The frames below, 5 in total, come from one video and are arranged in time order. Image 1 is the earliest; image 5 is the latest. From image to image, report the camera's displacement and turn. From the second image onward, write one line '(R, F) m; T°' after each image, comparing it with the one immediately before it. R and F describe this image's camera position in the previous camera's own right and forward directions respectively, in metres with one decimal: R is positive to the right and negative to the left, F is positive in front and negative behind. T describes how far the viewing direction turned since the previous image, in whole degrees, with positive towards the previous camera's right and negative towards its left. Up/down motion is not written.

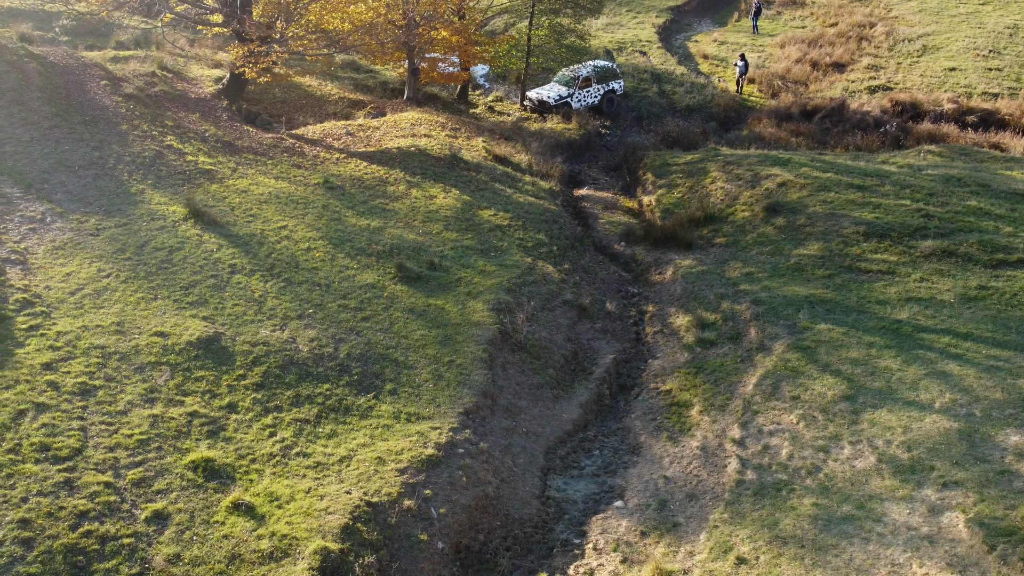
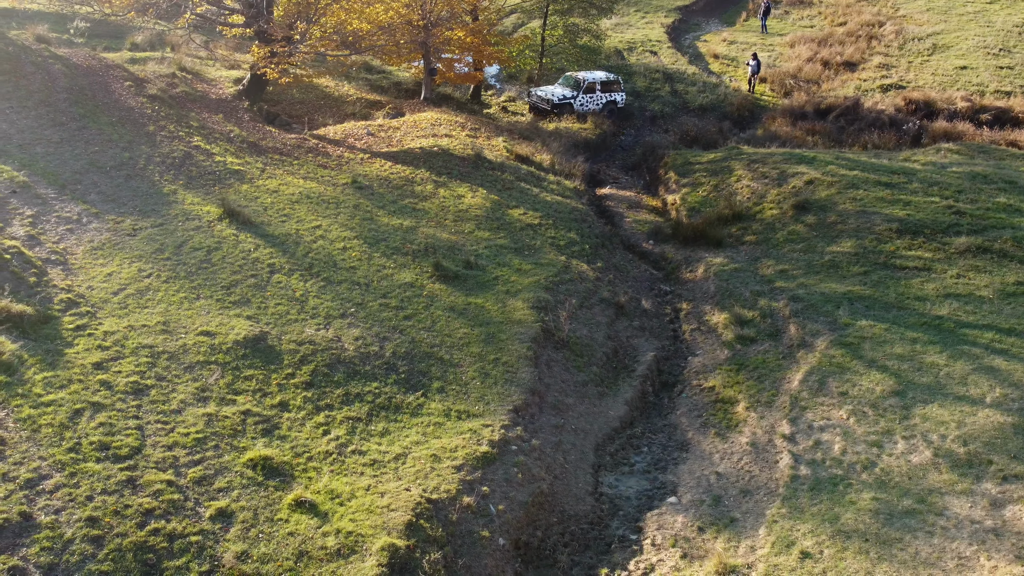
(-0.7, 0.0) m; 0°
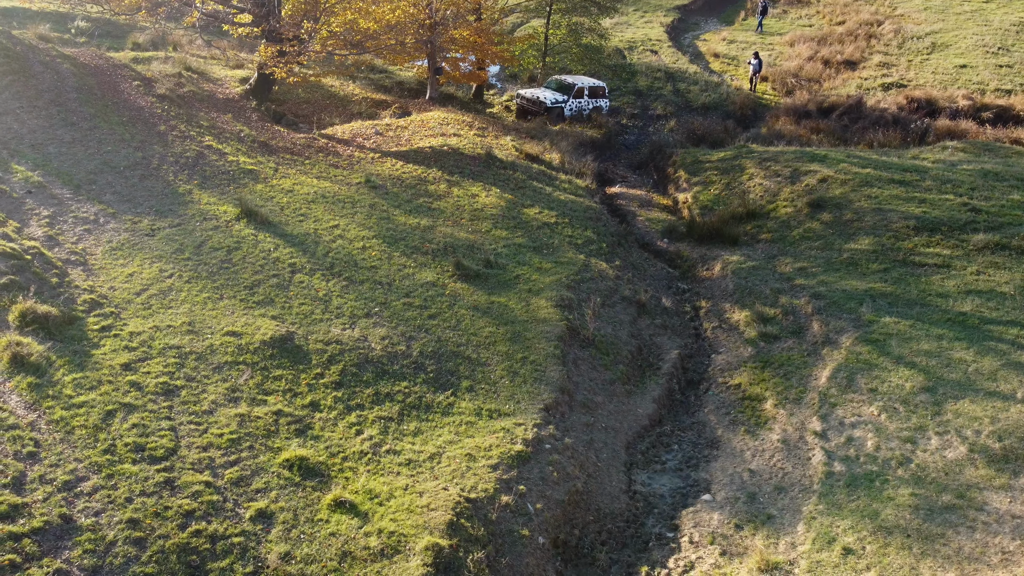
(-0.5, 0.0) m; +1°
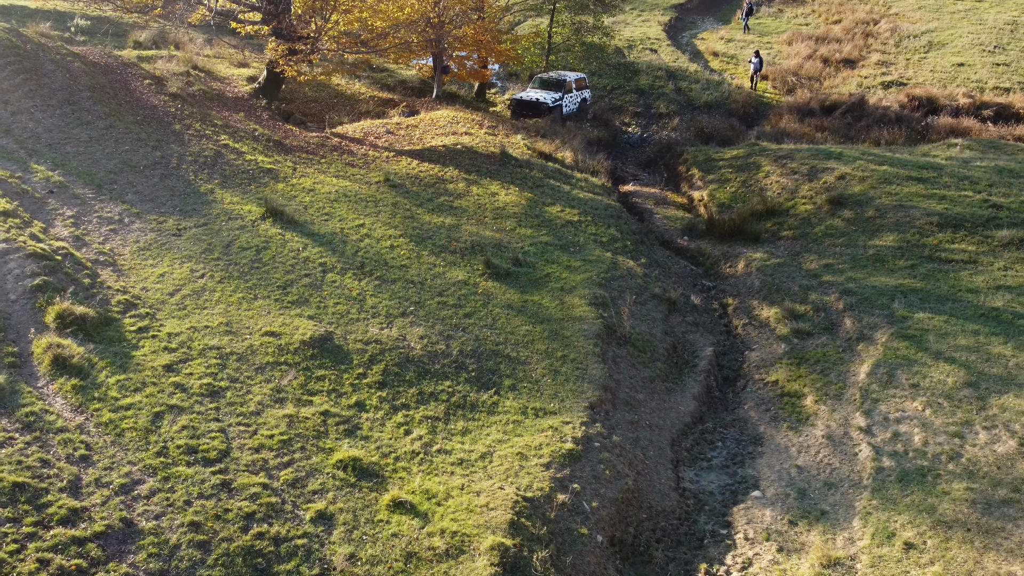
(-0.8, 0.0) m; +1°
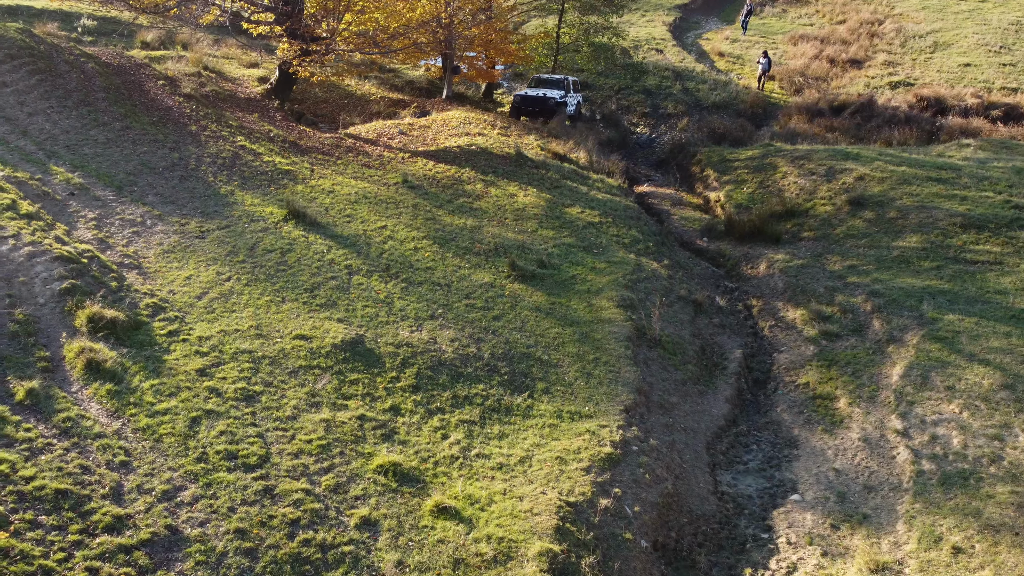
(-0.5, +0.1) m; 0°
